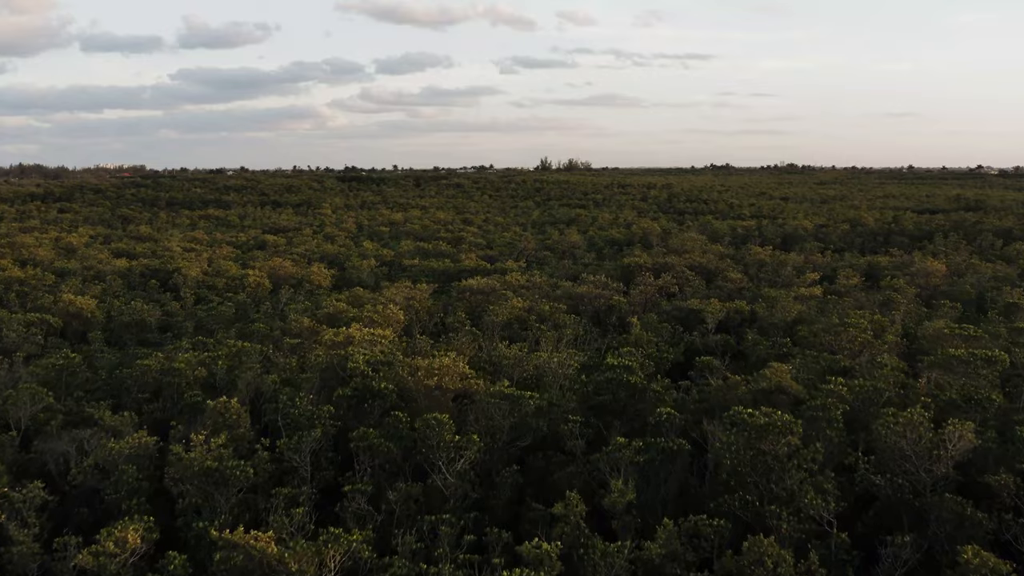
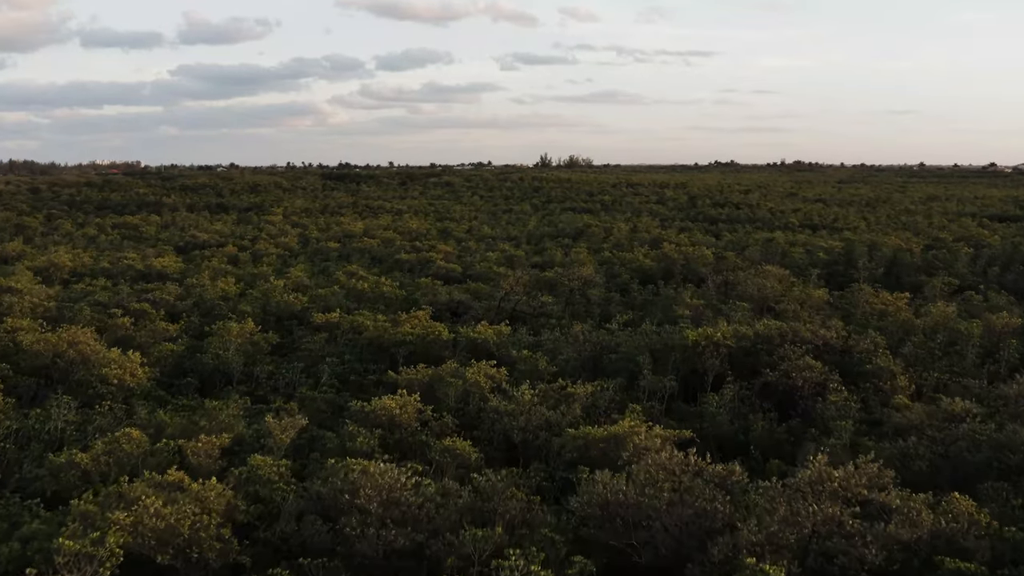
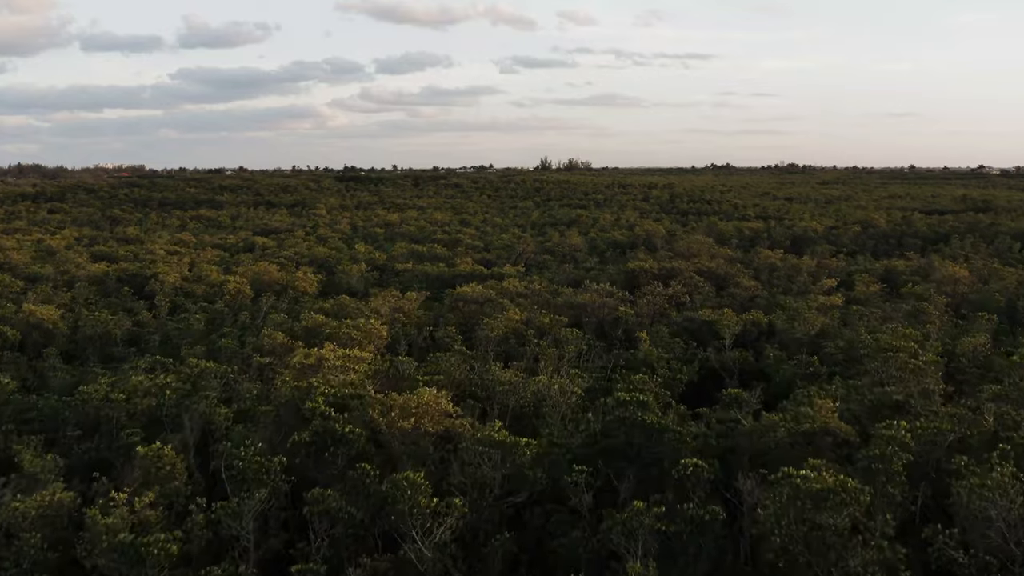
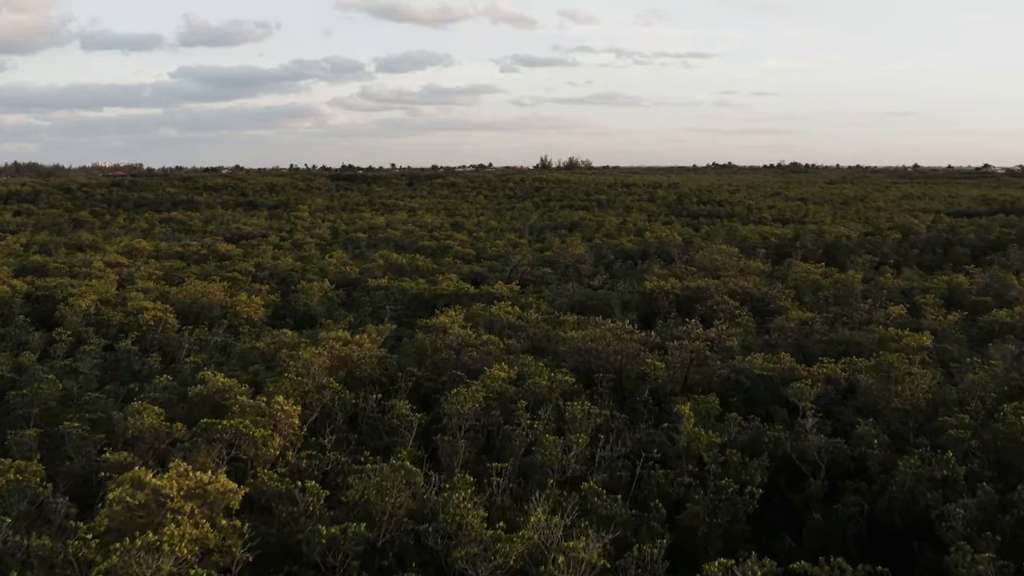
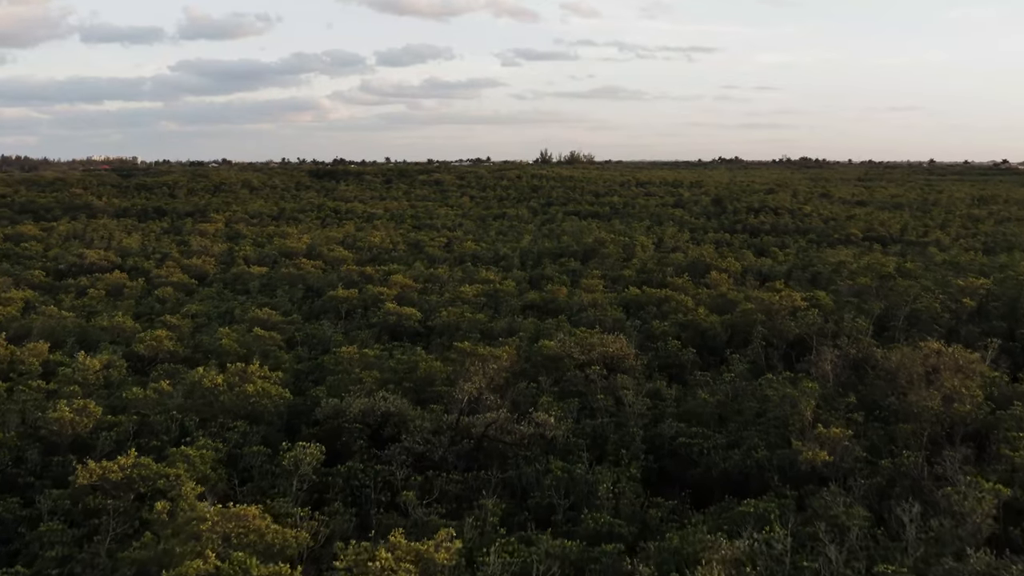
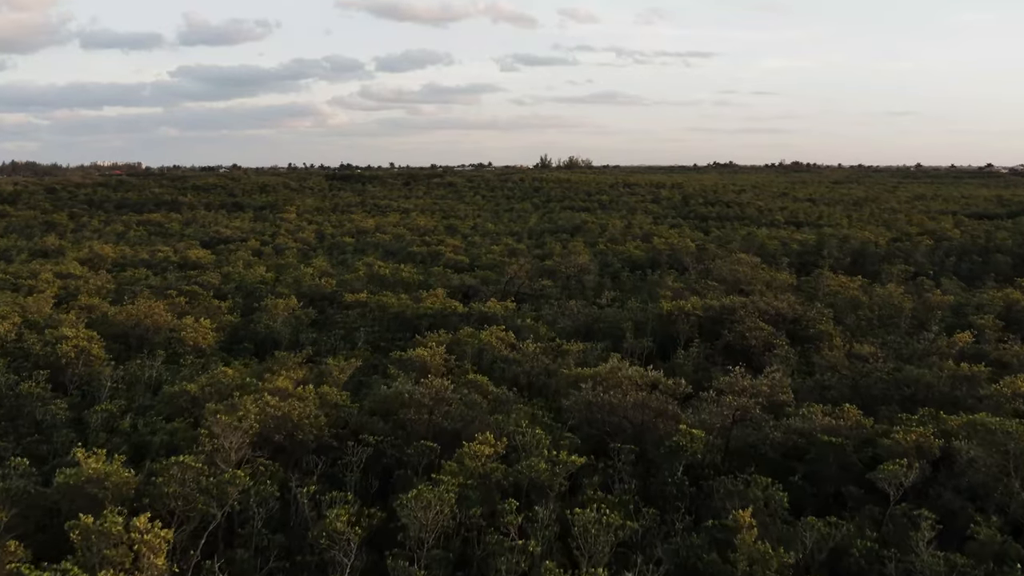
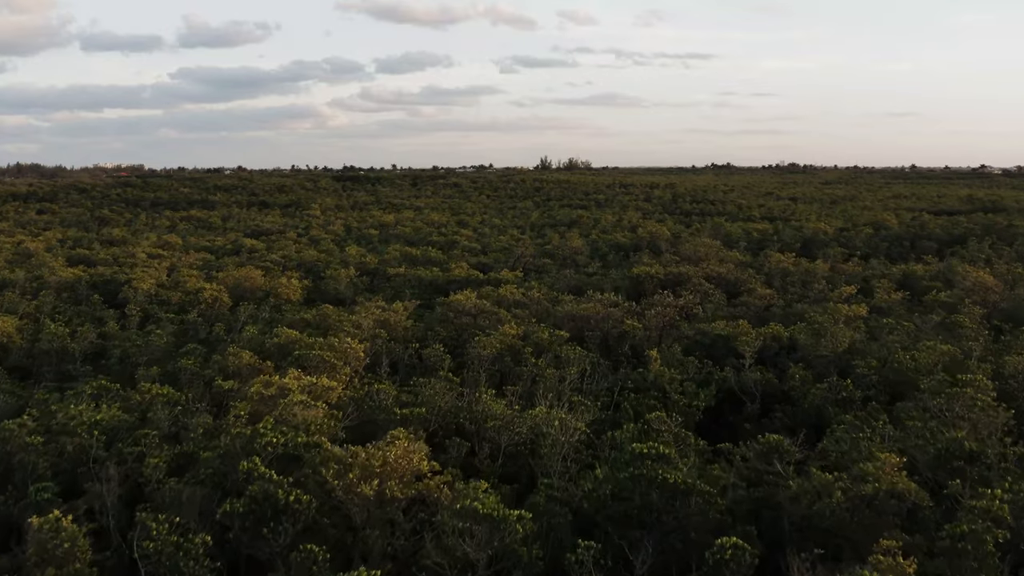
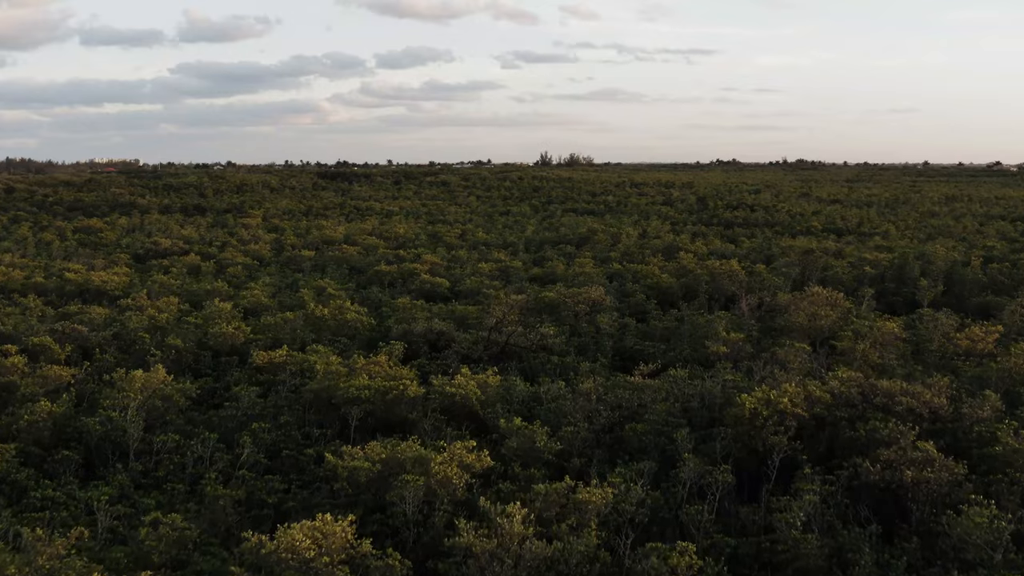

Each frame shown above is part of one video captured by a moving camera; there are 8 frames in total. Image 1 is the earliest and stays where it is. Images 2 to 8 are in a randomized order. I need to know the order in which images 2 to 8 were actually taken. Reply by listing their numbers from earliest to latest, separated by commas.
3, 7, 4, 6, 2, 8, 5
